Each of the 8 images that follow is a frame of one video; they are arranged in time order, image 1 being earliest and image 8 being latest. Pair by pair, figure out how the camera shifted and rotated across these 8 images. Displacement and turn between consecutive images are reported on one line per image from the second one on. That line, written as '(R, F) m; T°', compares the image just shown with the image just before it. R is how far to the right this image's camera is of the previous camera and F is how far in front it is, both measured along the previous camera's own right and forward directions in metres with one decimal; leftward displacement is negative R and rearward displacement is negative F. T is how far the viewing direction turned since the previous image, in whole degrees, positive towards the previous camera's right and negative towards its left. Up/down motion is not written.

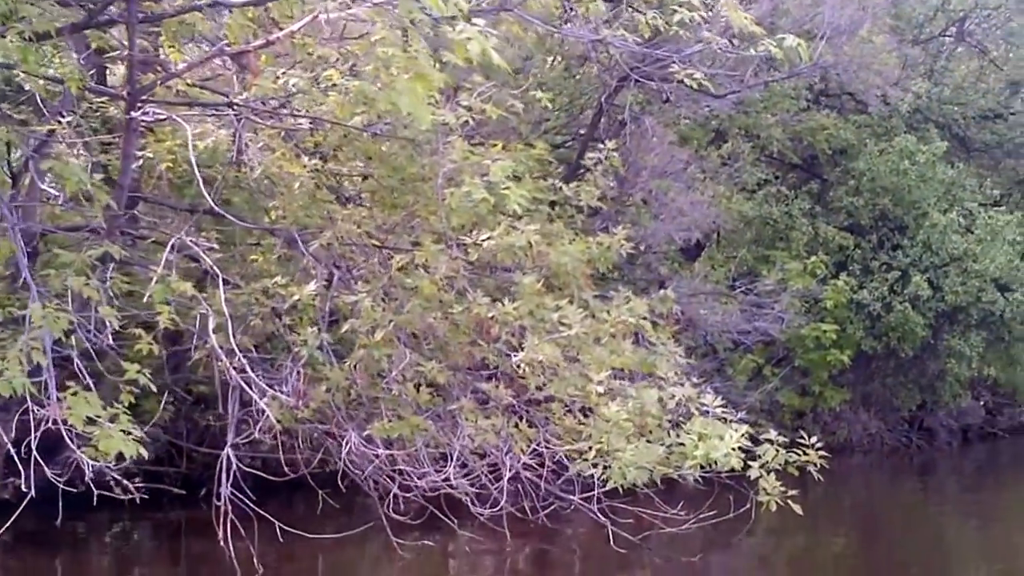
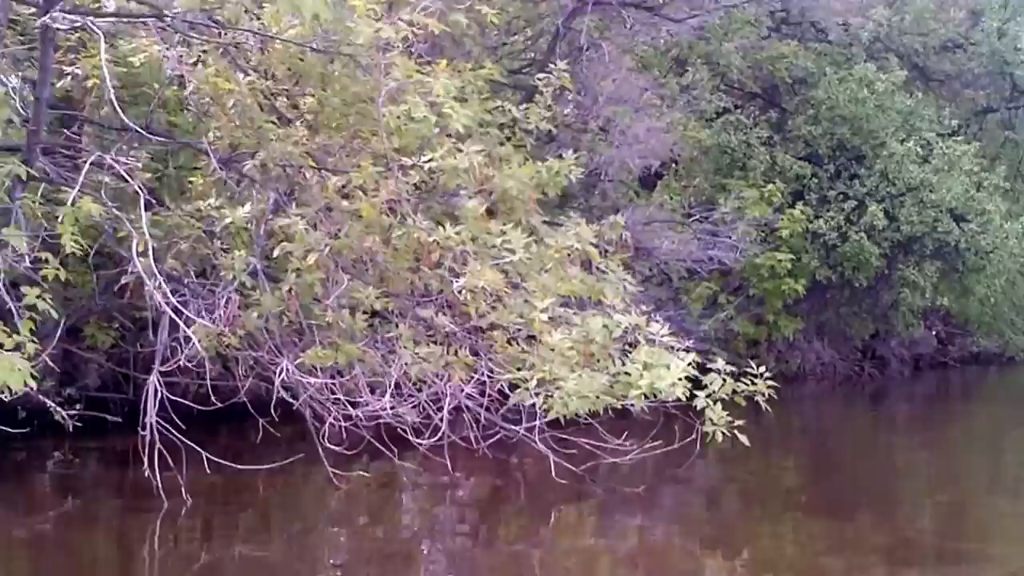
(0.0, +0.1) m; +2°
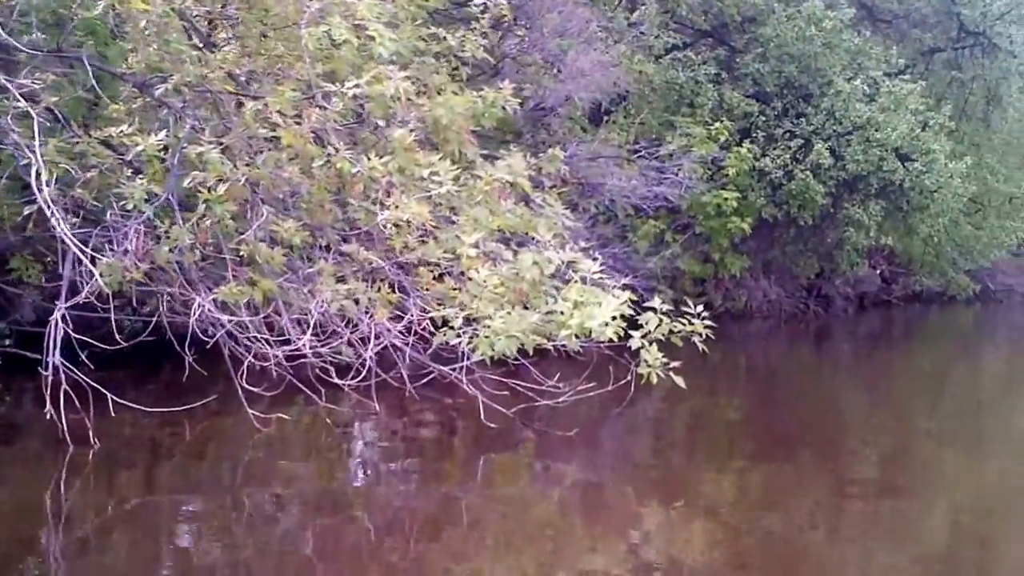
(+0.1, +0.1) m; +2°
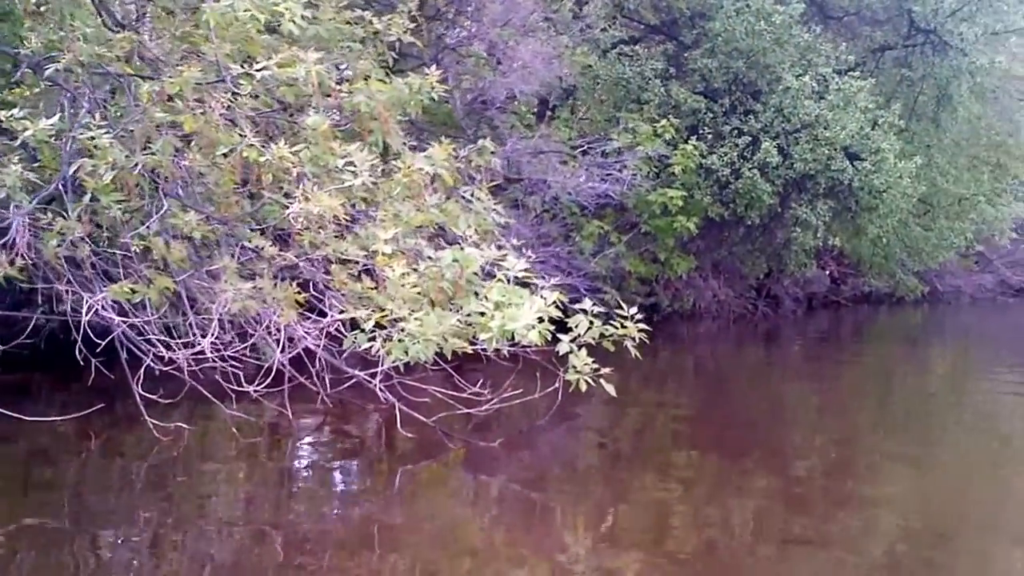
(+0.1, +0.4) m; +2°
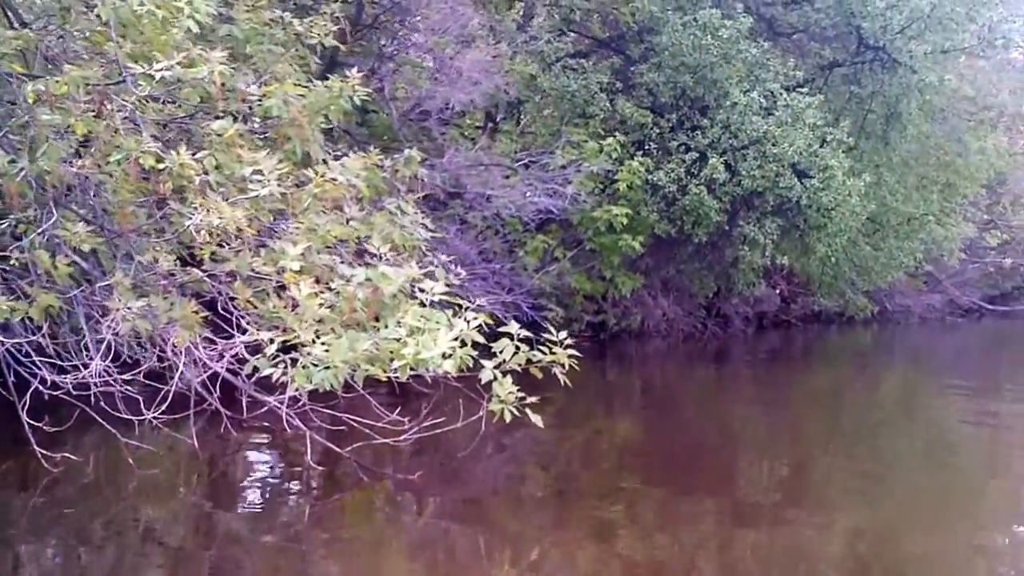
(+0.1, +0.4) m; +2°
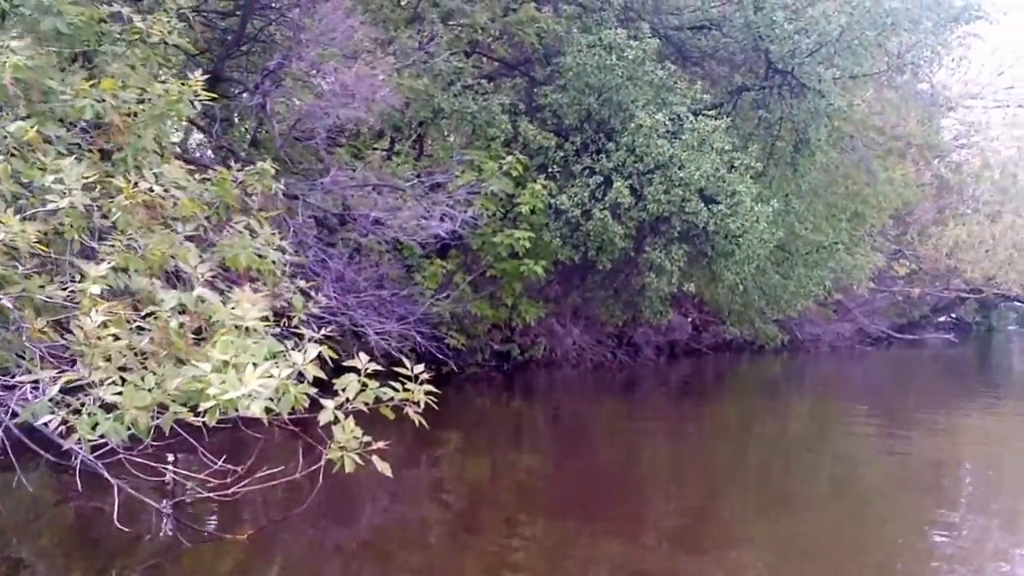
(+0.2, +0.6) m; +4°
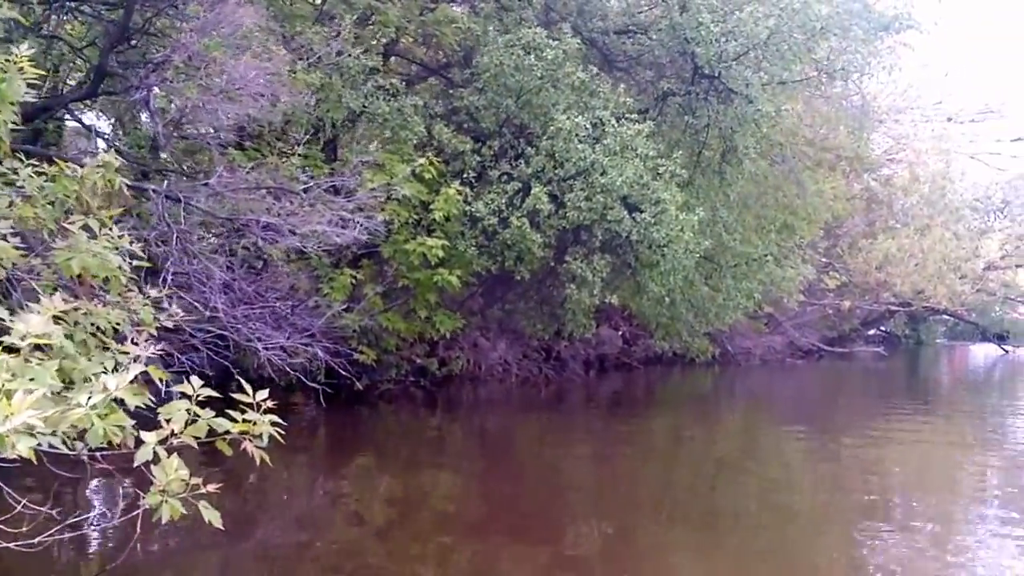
(+0.2, +0.7) m; +3°
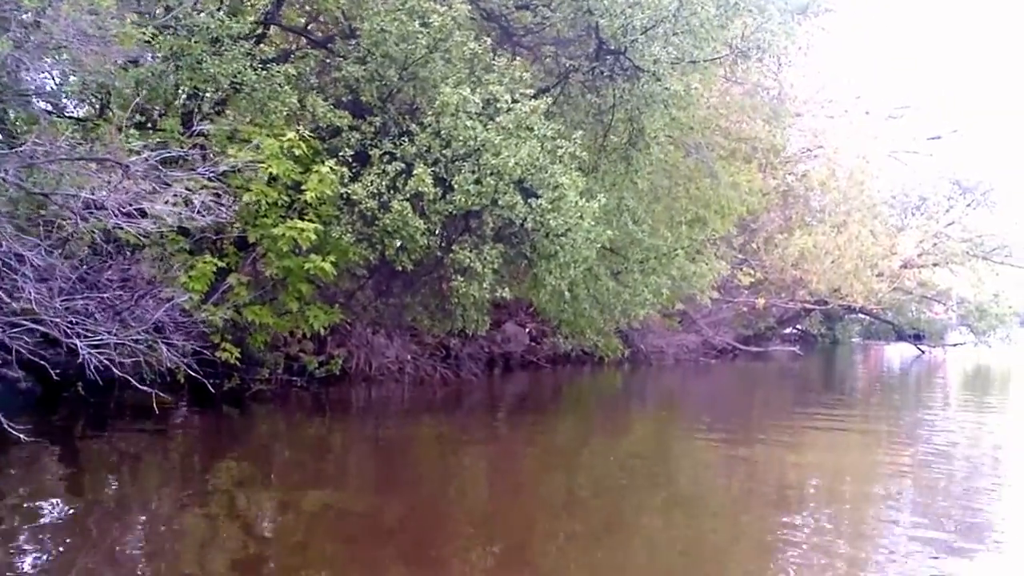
(+0.4, +1.2) m; +3°
